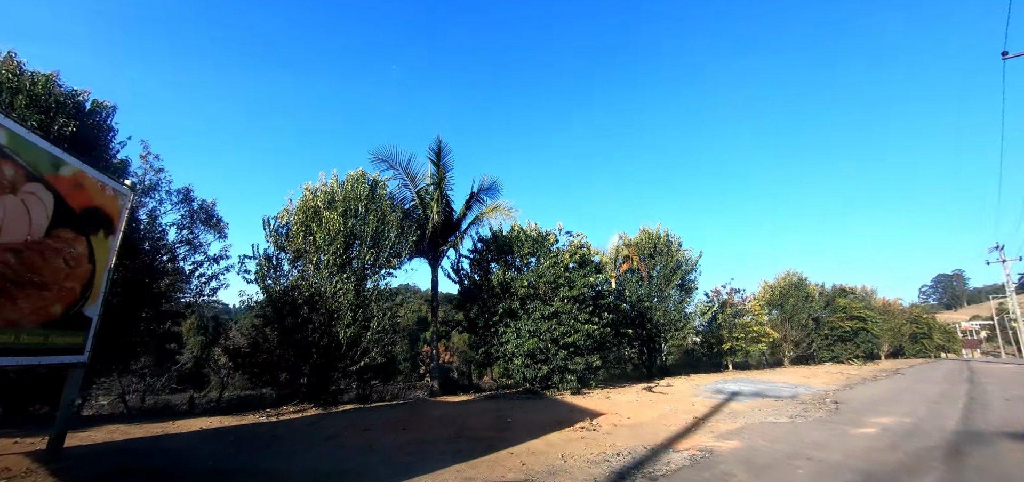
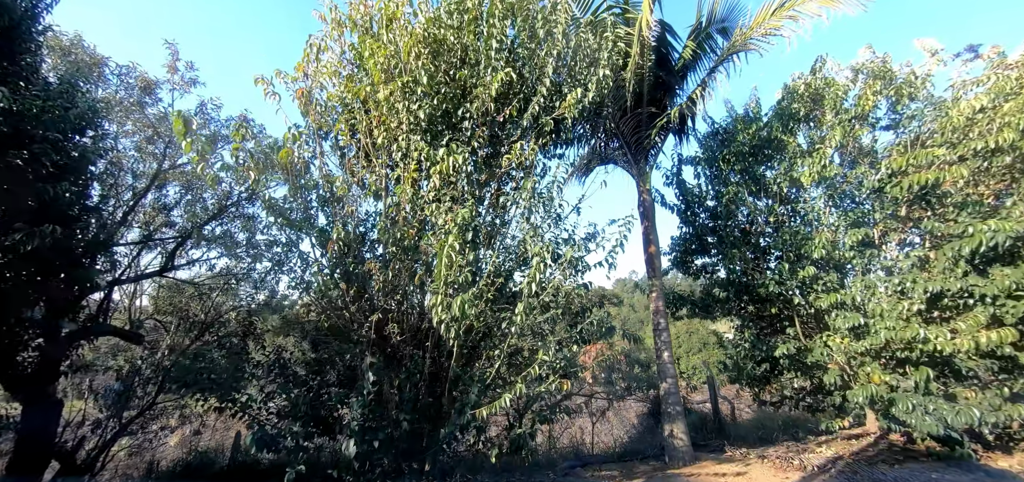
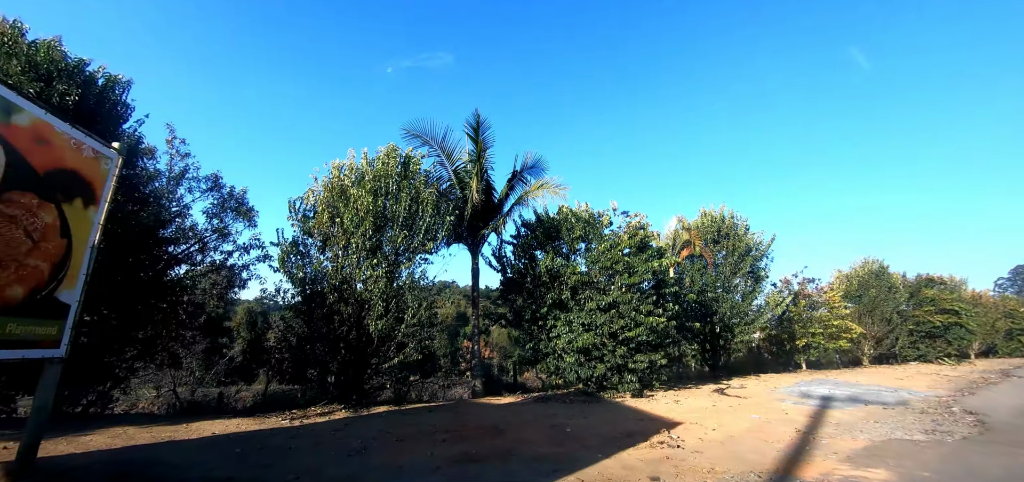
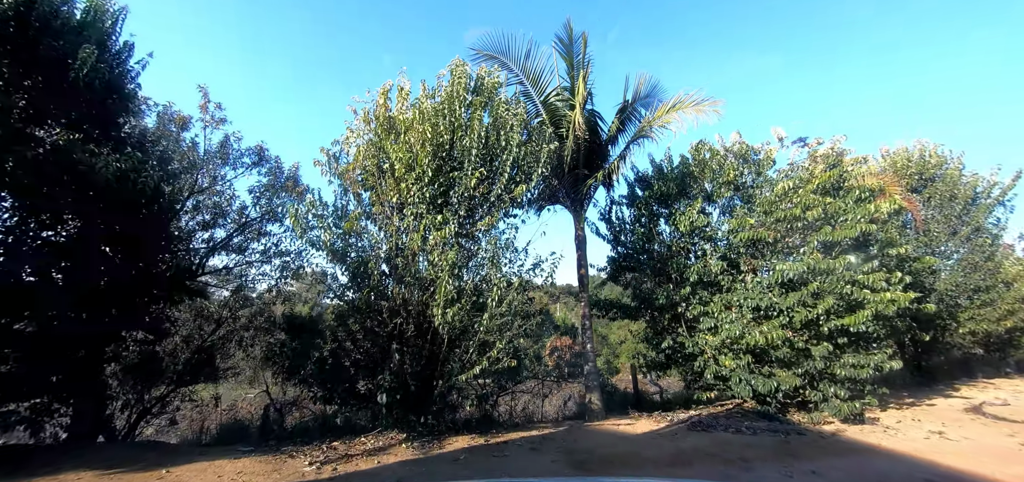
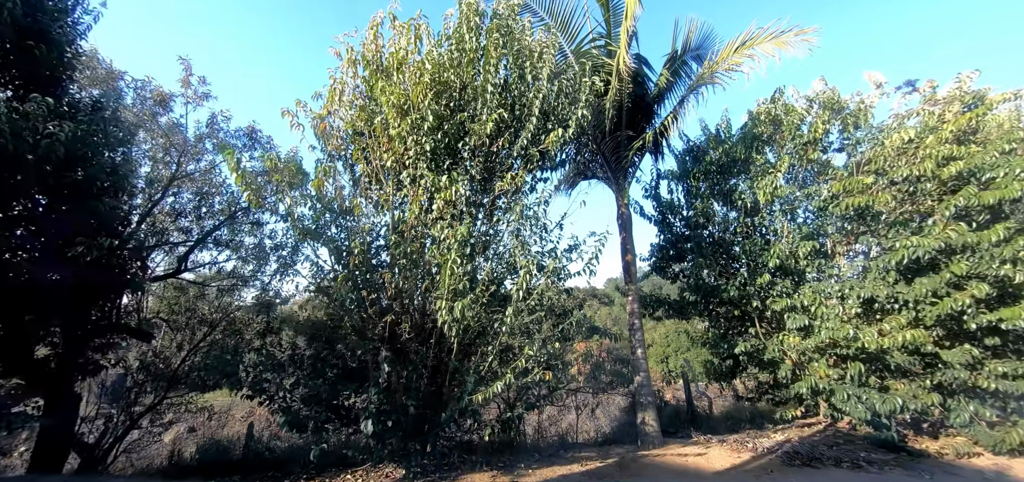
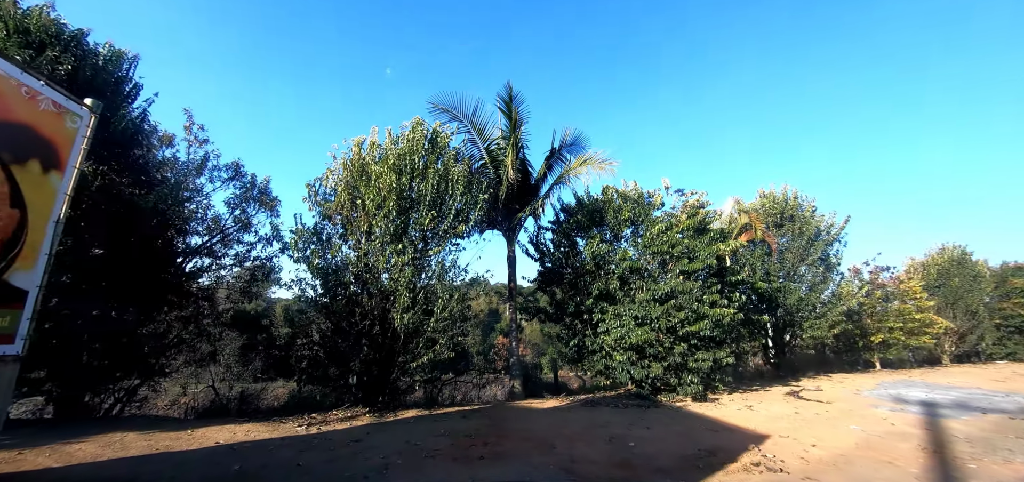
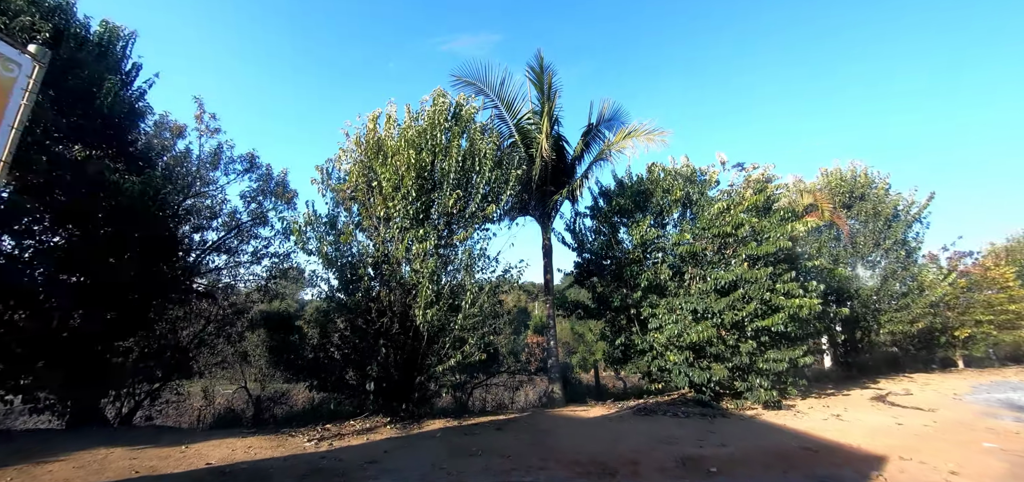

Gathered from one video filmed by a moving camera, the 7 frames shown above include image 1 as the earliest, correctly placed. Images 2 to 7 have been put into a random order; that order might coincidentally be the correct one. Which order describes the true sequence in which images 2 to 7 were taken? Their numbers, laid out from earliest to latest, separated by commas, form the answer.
3, 6, 7, 4, 5, 2
